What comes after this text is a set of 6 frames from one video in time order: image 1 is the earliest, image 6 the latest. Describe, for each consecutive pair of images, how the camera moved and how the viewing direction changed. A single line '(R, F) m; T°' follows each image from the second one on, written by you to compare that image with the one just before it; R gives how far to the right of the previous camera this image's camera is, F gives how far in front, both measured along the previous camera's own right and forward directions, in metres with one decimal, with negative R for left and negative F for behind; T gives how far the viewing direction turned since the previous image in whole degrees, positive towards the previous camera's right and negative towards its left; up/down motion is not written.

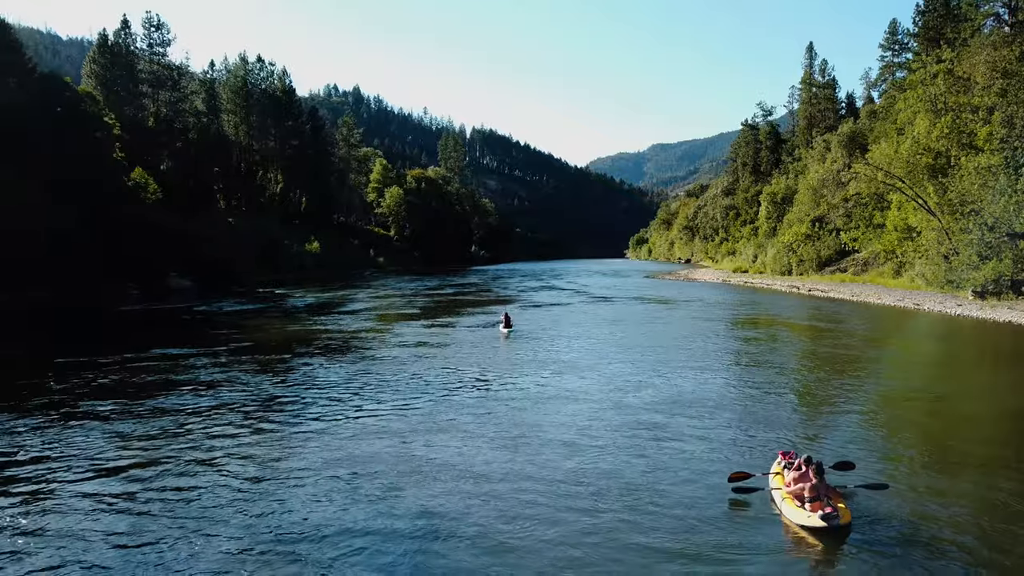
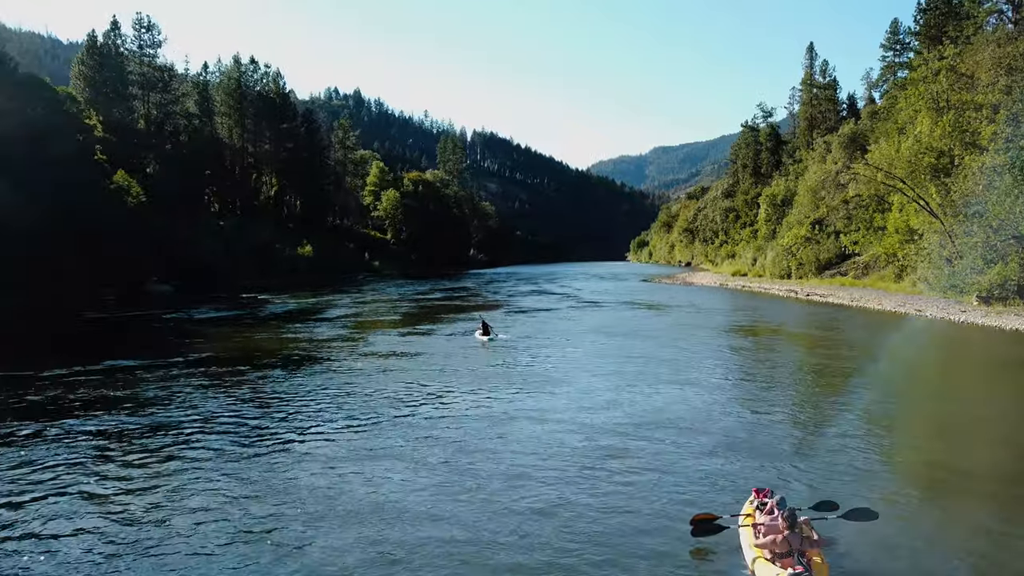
(+1.1, +1.7) m; 0°
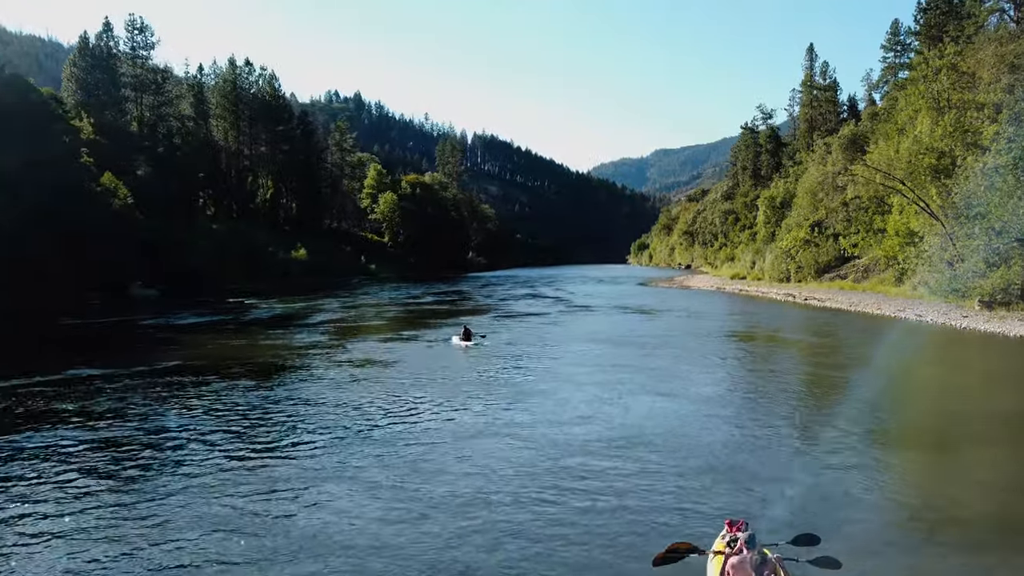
(+0.8, +1.2) m; 0°
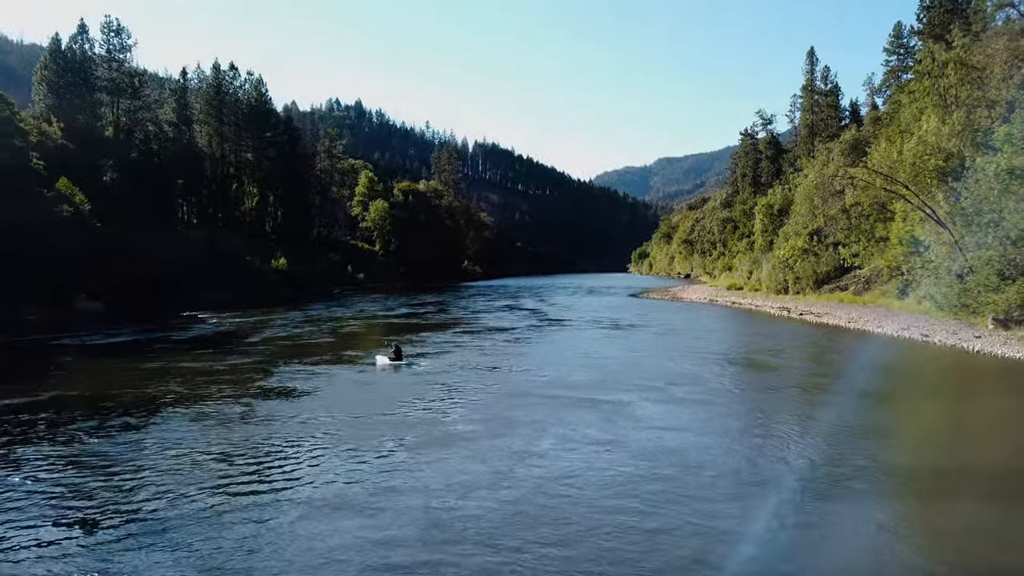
(+2.4, +4.0) m; 0°
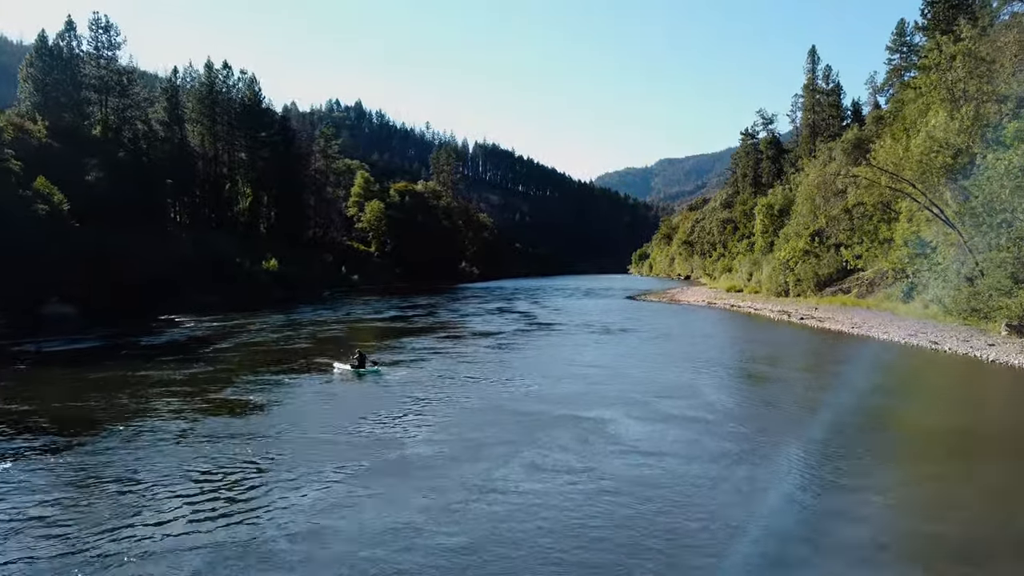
(+0.9, +2.0) m; 0°
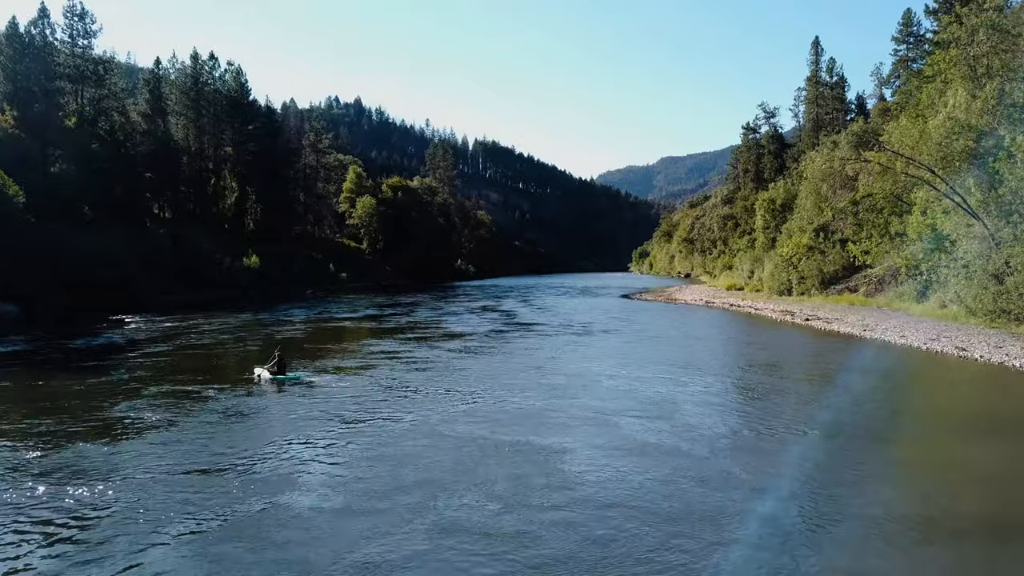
(+1.5, +3.9) m; 0°
